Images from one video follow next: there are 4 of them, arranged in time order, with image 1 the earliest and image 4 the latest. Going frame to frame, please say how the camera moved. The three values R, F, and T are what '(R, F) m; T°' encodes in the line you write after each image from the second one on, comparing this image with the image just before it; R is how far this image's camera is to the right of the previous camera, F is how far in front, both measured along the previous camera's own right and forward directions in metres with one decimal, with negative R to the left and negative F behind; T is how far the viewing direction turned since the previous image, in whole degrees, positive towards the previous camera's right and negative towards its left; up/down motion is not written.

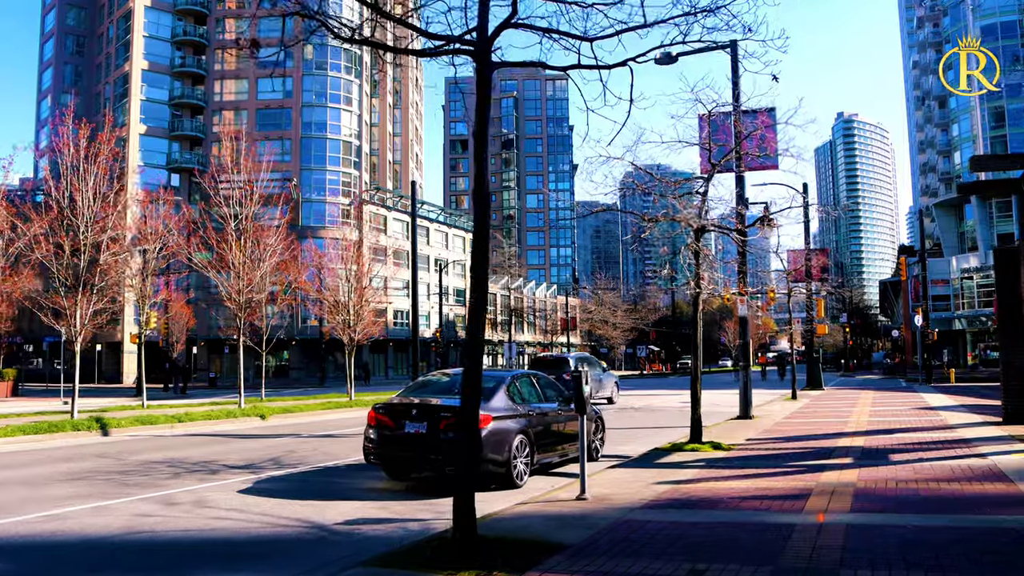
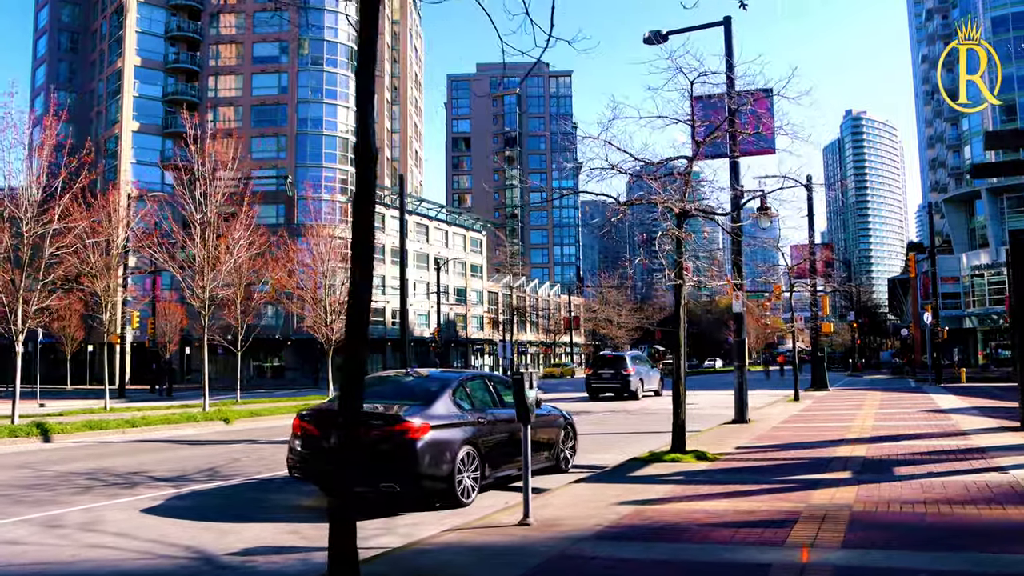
(+0.6, +1.2) m; -1°
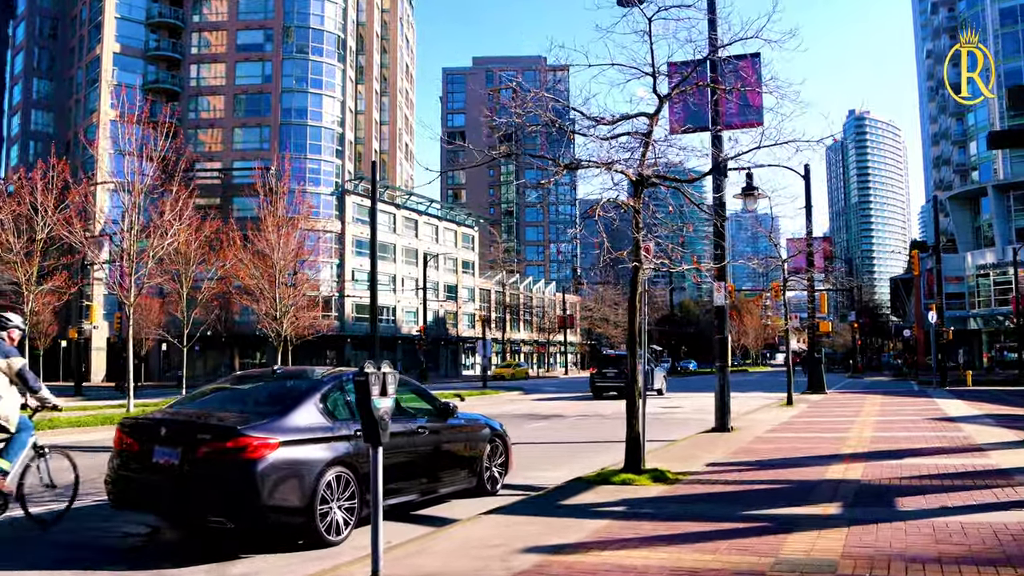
(+0.9, +1.9) m; 0°
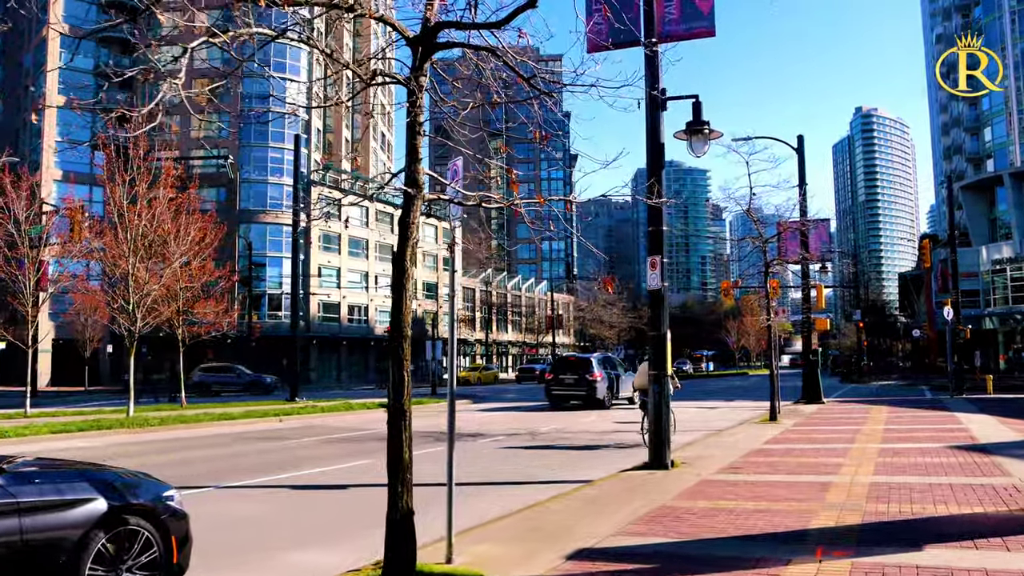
(+2.0, +4.1) m; -1°
